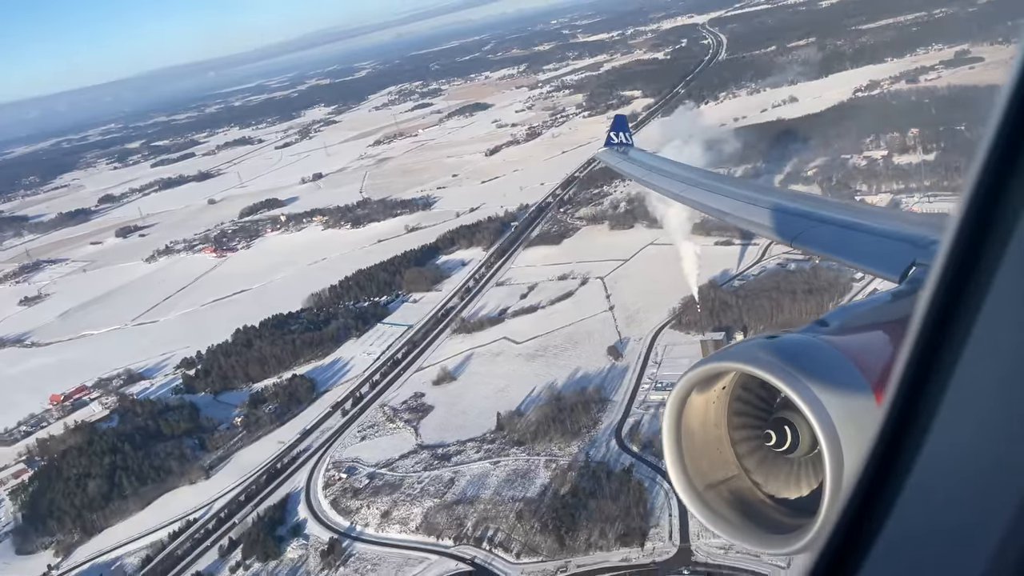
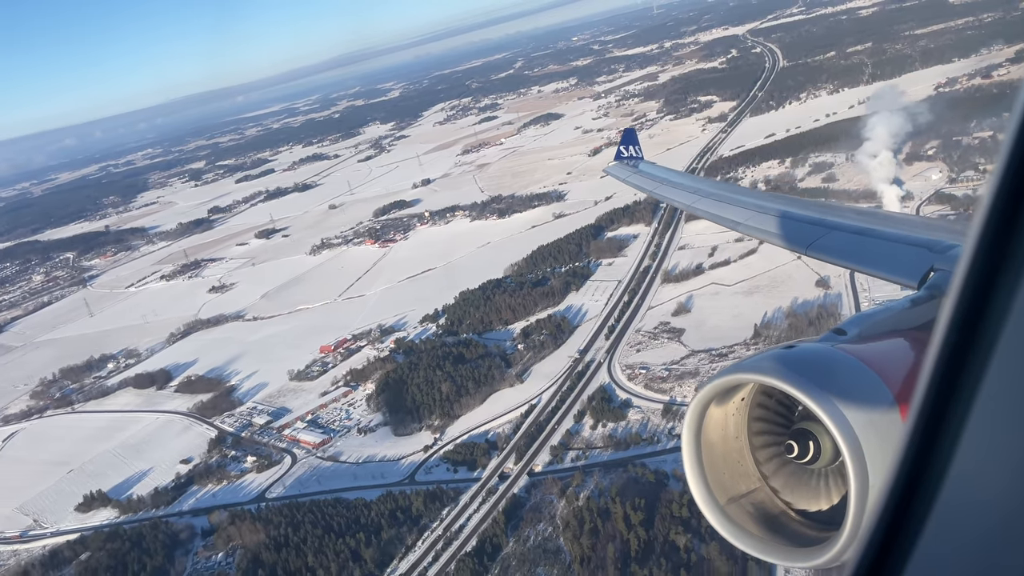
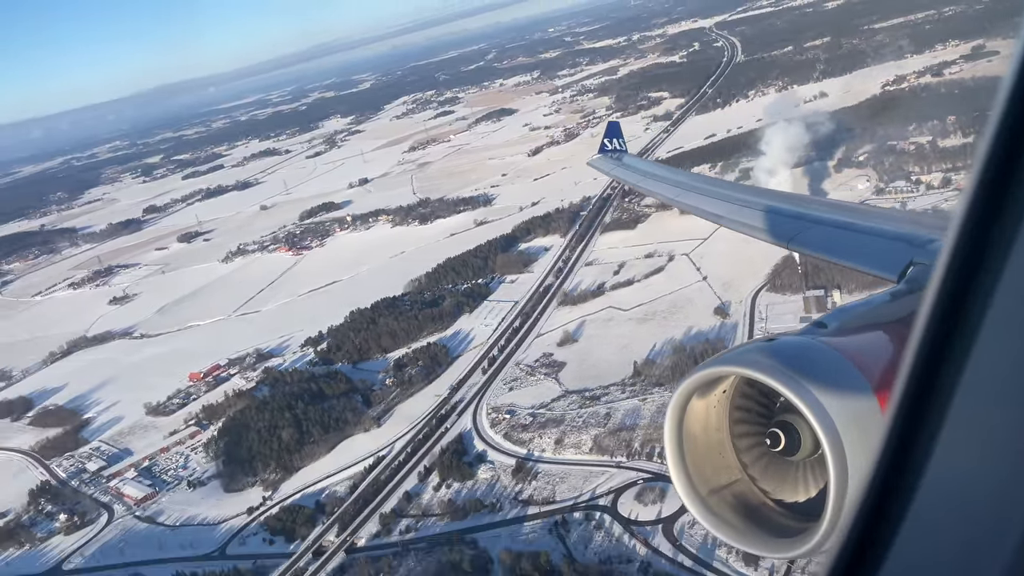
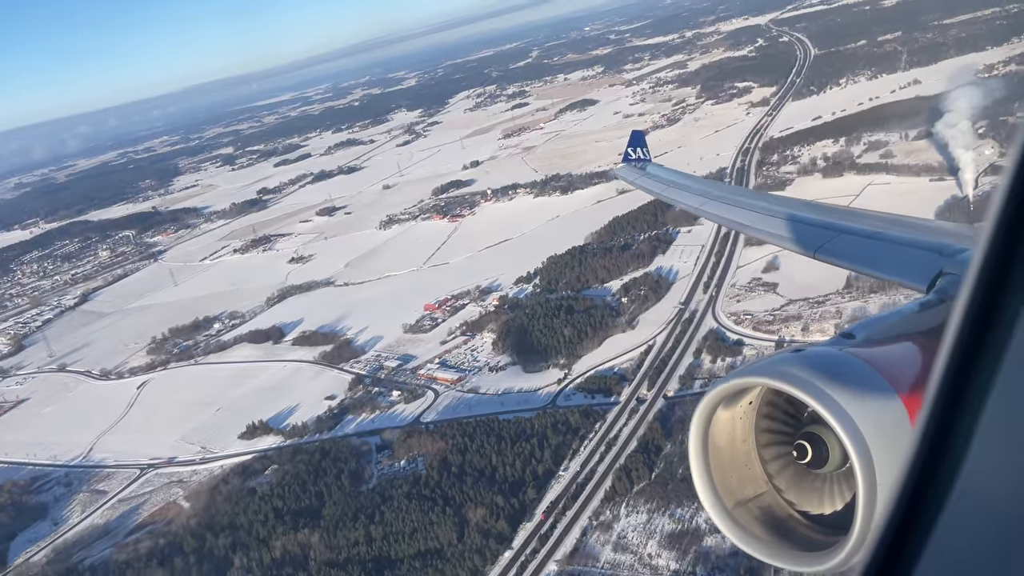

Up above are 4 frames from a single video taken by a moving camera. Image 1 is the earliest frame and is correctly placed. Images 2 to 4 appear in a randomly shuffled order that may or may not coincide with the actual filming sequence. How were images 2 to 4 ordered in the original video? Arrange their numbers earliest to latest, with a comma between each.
3, 2, 4
